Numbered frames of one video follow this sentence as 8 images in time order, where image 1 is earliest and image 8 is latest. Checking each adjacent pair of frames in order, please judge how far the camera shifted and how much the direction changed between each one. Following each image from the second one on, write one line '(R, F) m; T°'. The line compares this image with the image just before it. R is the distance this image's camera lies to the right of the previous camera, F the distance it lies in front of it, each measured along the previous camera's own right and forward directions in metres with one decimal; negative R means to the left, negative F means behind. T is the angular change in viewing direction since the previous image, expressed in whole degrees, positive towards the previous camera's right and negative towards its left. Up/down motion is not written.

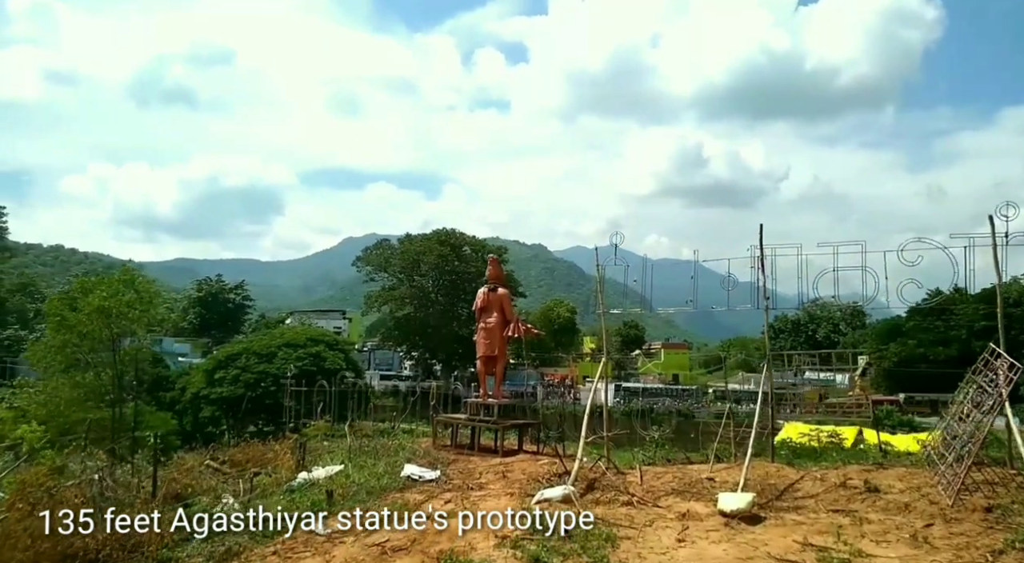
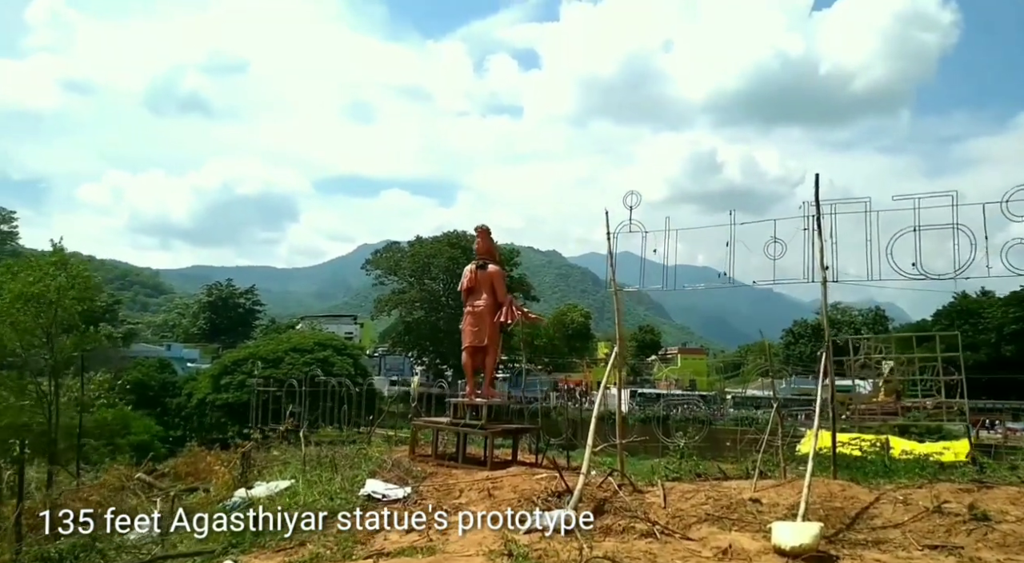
(+0.1, +0.7) m; -1°
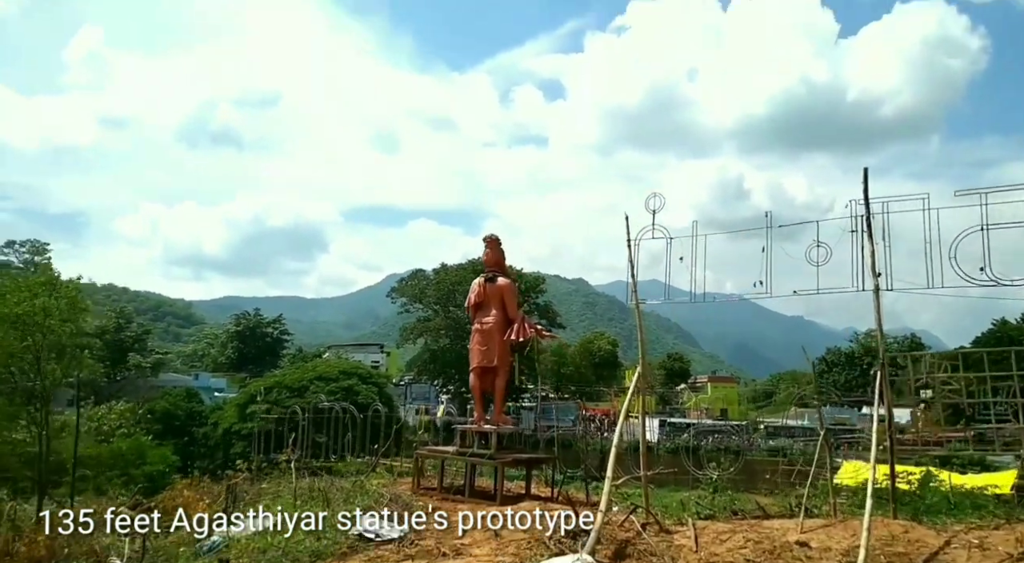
(+0.1, +0.3) m; -2°
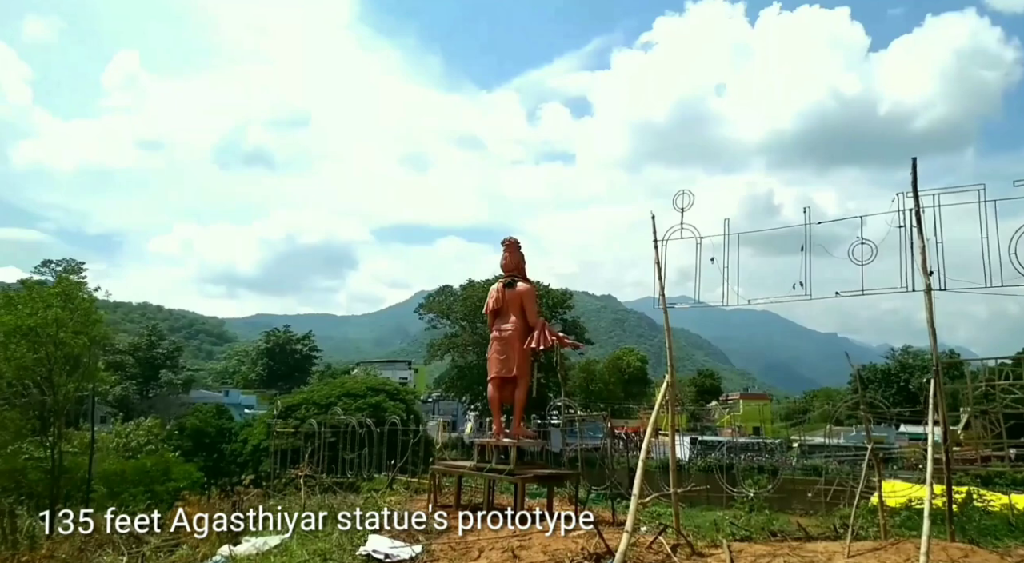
(0.0, +0.2) m; -2°
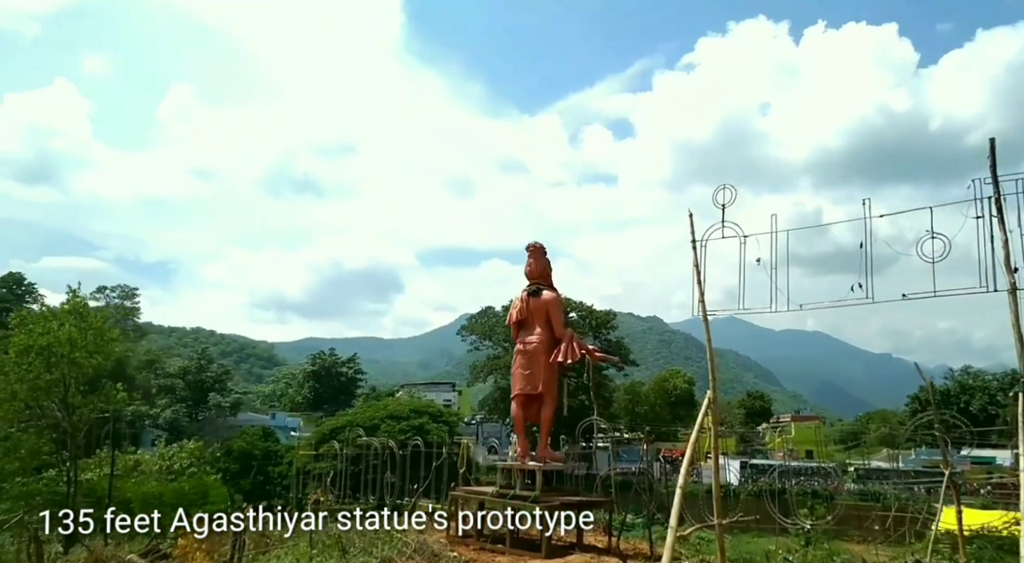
(+0.1, +0.2) m; -3°
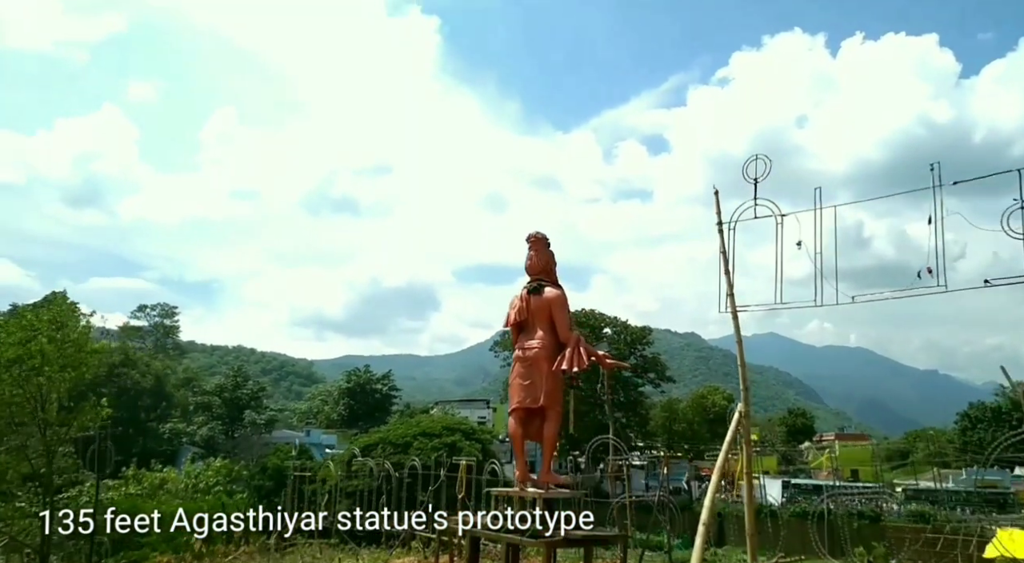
(+0.1, +0.4) m; -3°
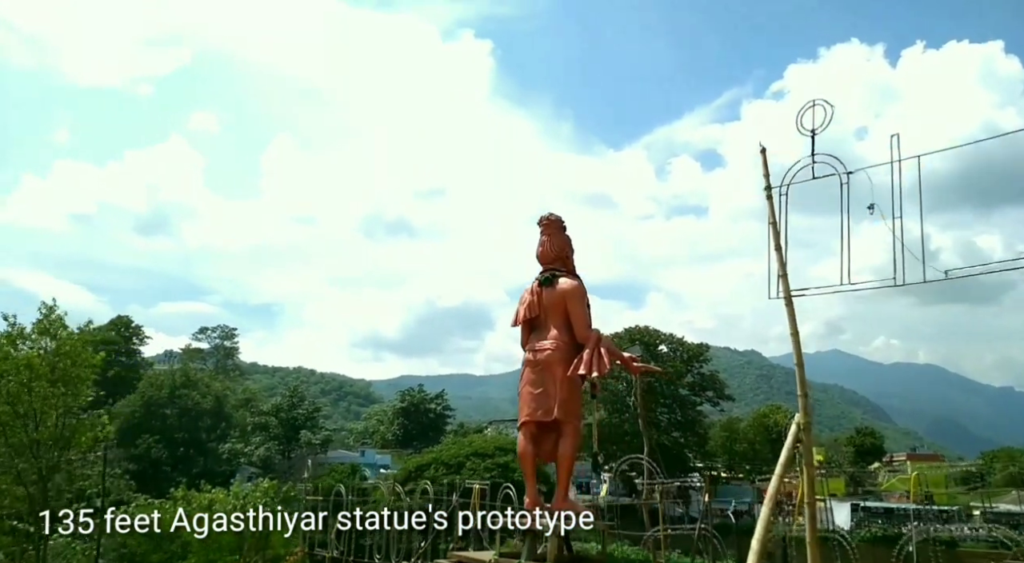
(+0.1, +0.4) m; -4°
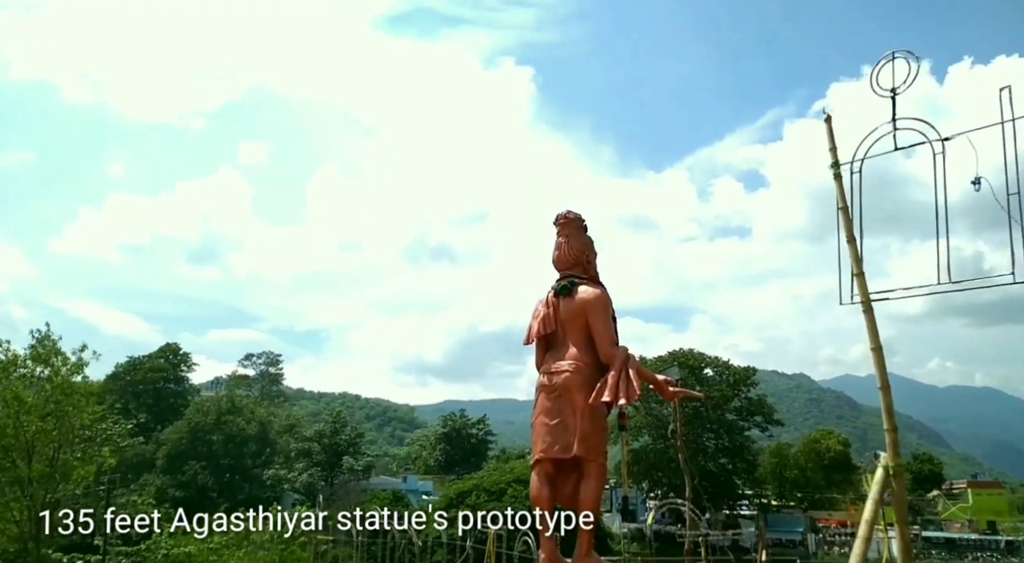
(+0.1, +0.2) m; -3°
